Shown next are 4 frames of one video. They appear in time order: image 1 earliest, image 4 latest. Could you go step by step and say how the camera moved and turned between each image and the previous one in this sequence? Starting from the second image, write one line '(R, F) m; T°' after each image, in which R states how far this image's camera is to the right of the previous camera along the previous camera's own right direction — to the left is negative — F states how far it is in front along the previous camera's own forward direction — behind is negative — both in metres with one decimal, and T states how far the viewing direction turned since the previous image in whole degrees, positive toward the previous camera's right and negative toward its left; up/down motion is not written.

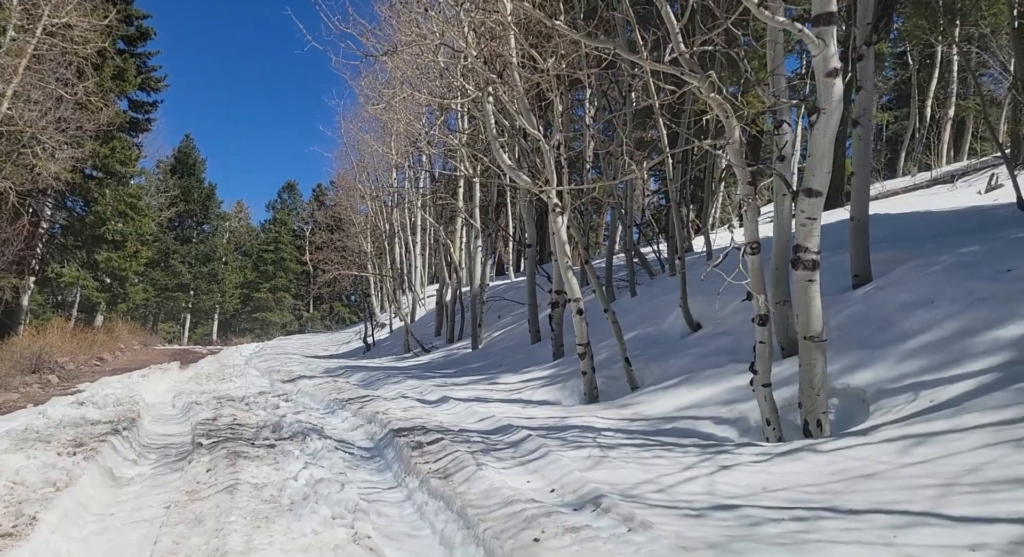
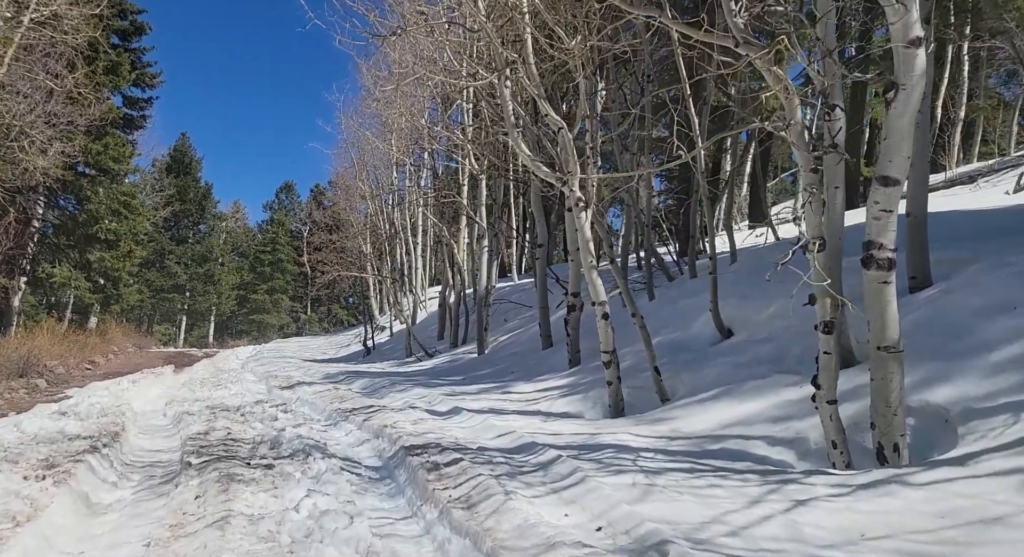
(-0.2, +0.5) m; 0°
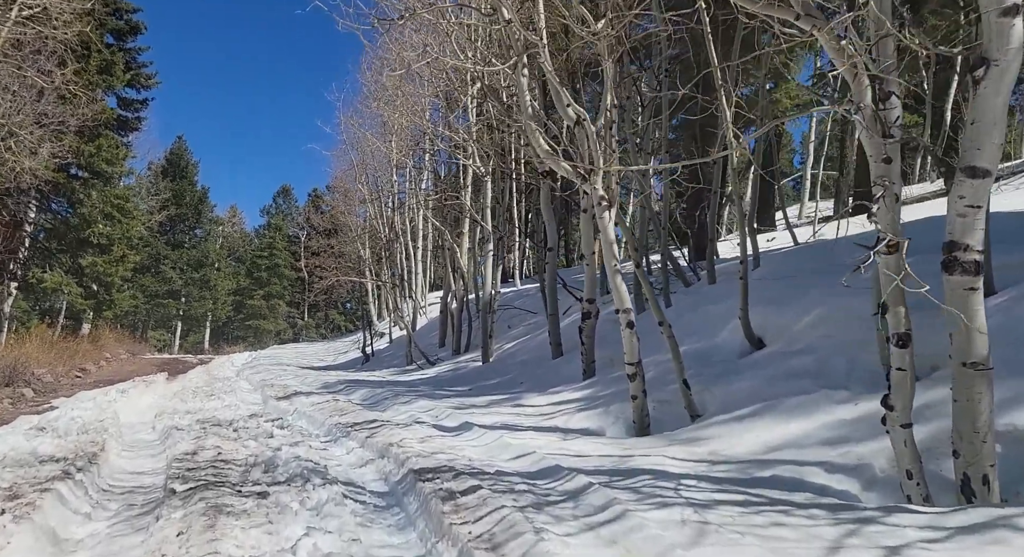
(-0.2, +0.5) m; 0°
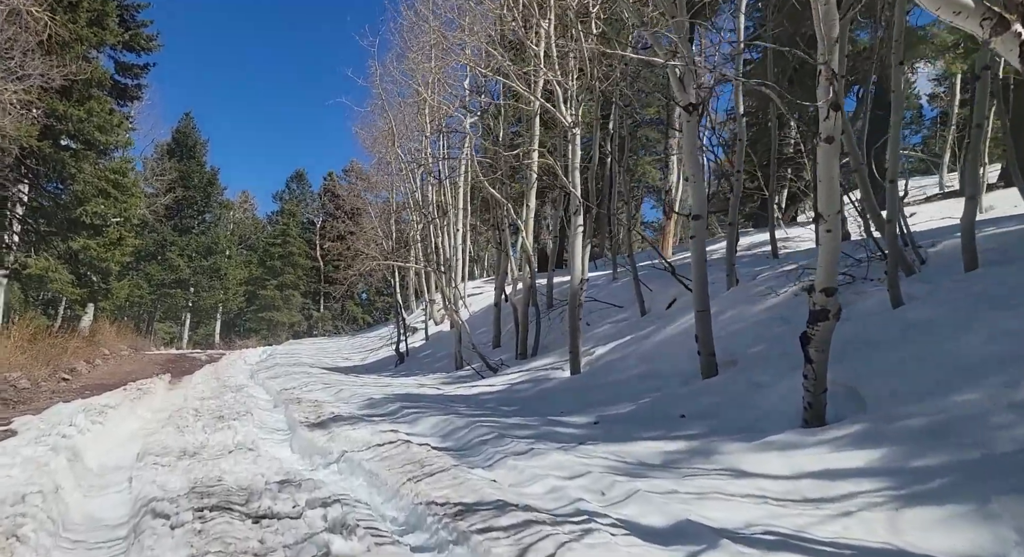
(-1.3, +2.8) m; -1°
